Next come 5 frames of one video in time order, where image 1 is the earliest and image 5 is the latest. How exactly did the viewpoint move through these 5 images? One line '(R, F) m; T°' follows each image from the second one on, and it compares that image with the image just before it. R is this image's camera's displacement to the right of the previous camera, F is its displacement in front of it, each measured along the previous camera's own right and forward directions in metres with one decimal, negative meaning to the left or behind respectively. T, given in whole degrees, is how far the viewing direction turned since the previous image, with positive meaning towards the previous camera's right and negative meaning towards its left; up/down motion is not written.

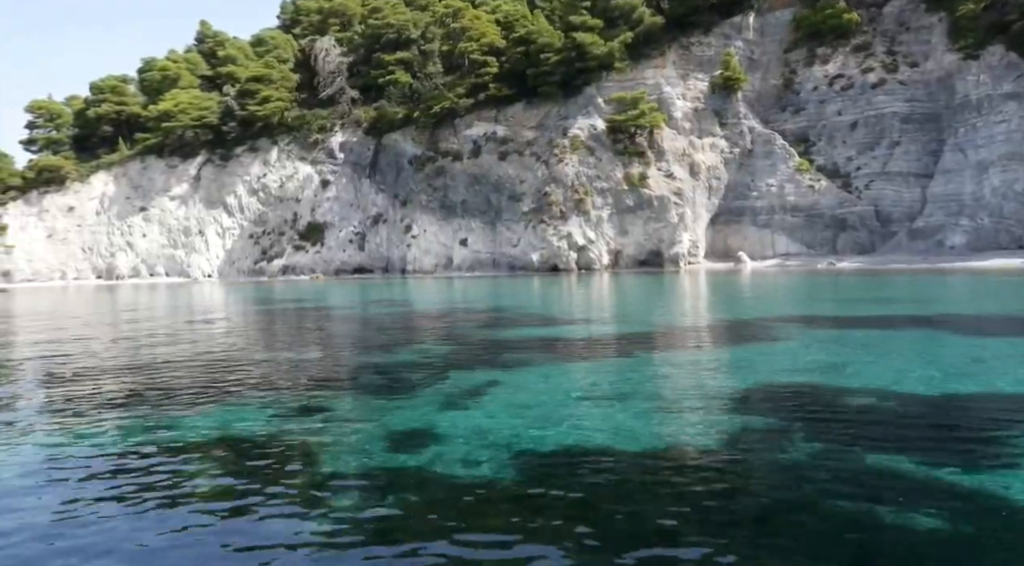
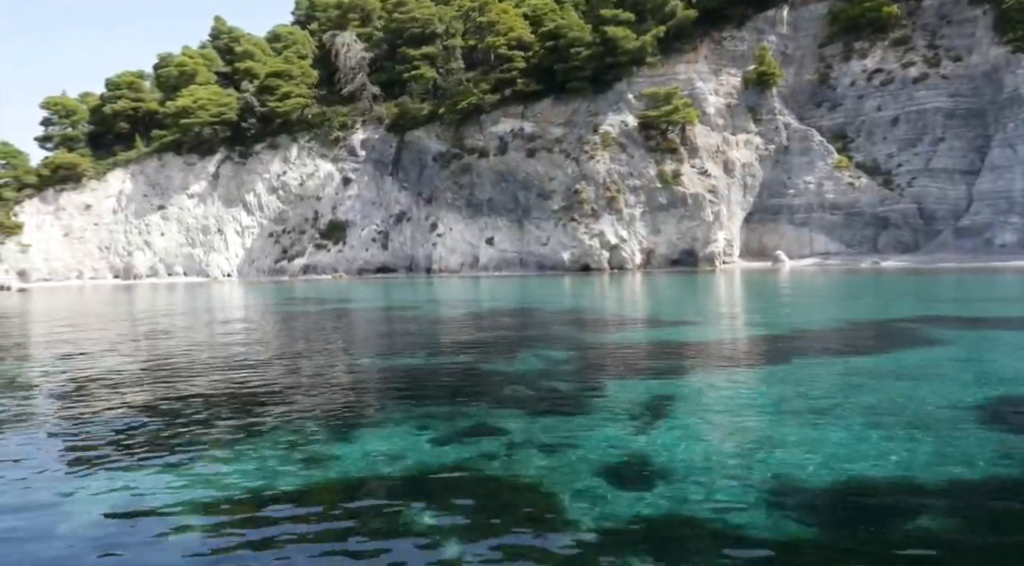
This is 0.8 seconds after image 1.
(-1.4, +0.9) m; 0°
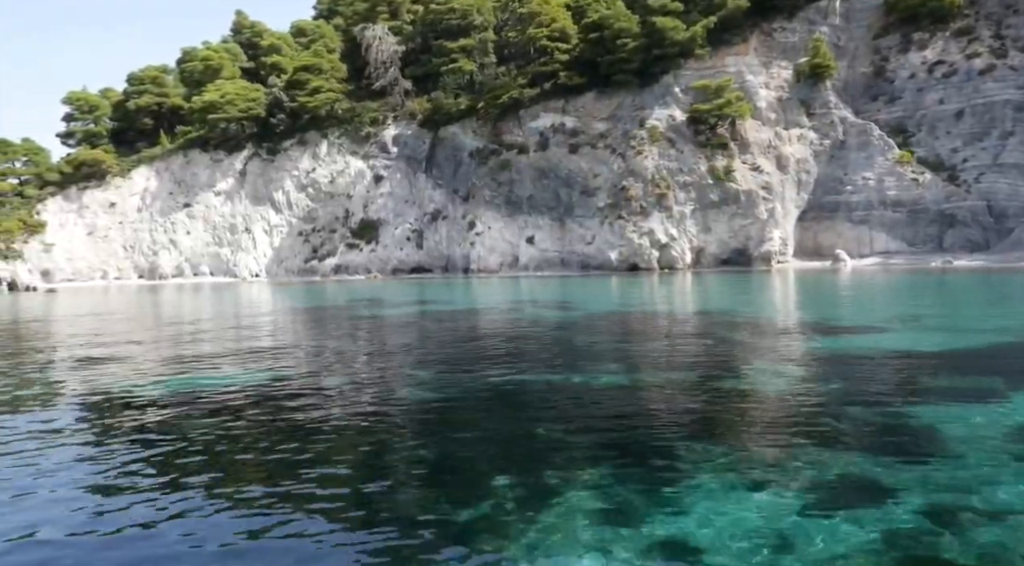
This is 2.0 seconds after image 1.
(-2.0, +1.4) m; 0°
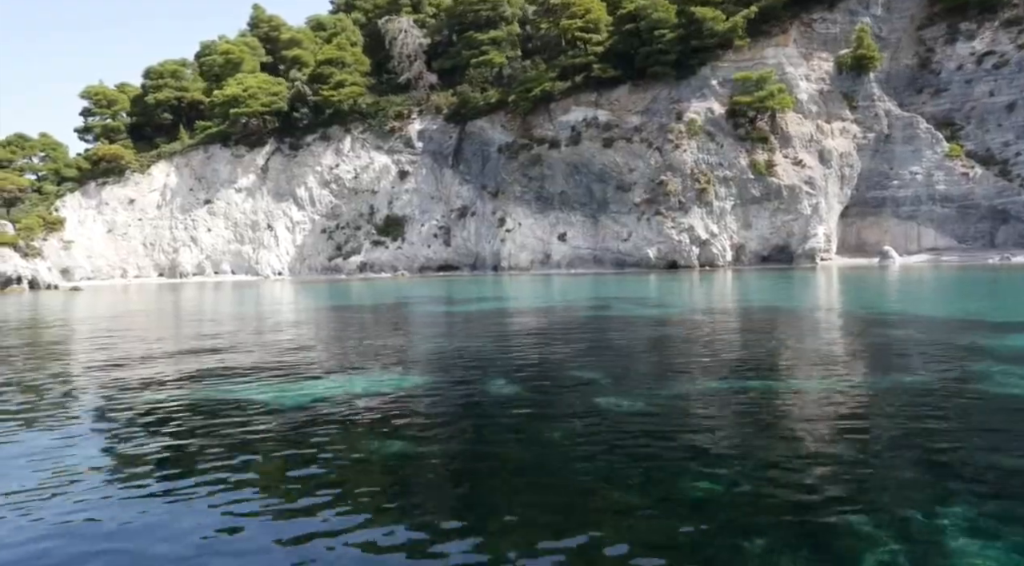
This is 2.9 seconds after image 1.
(-1.5, +1.0) m; 0°
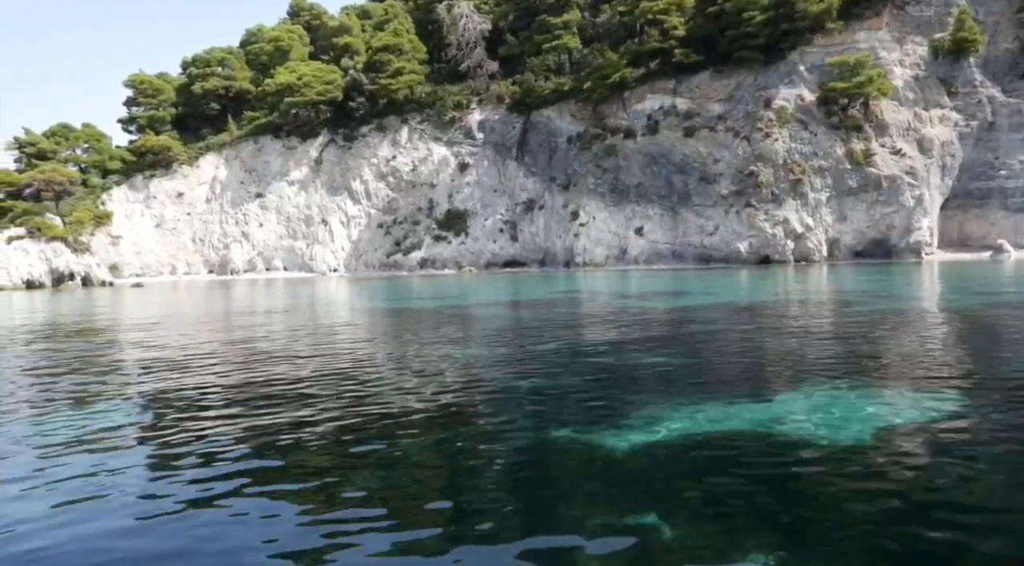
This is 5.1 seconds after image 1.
(-3.6, +1.9) m; 0°
